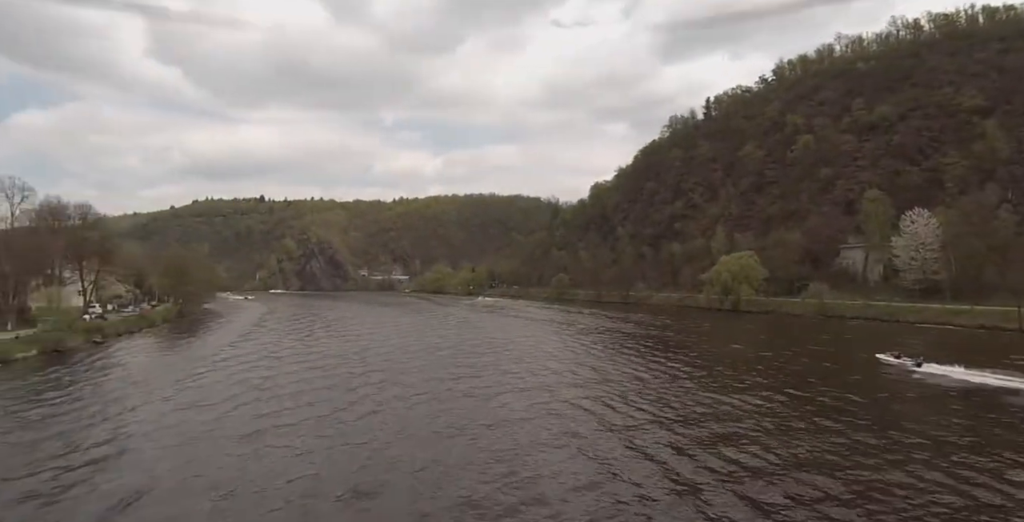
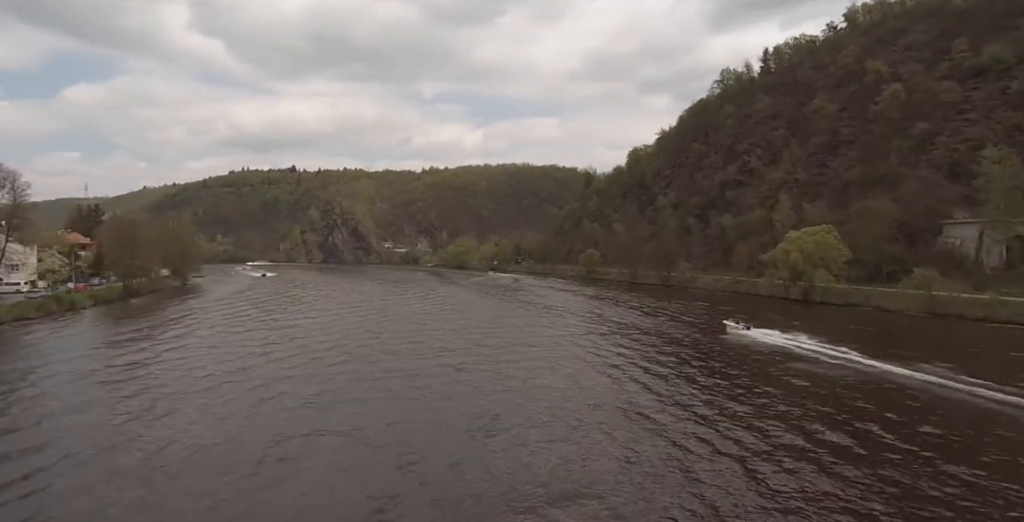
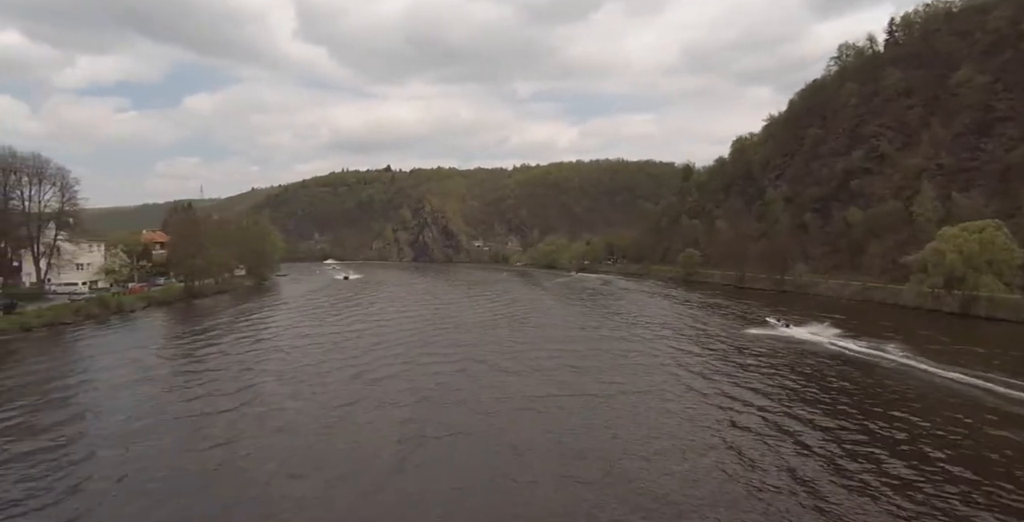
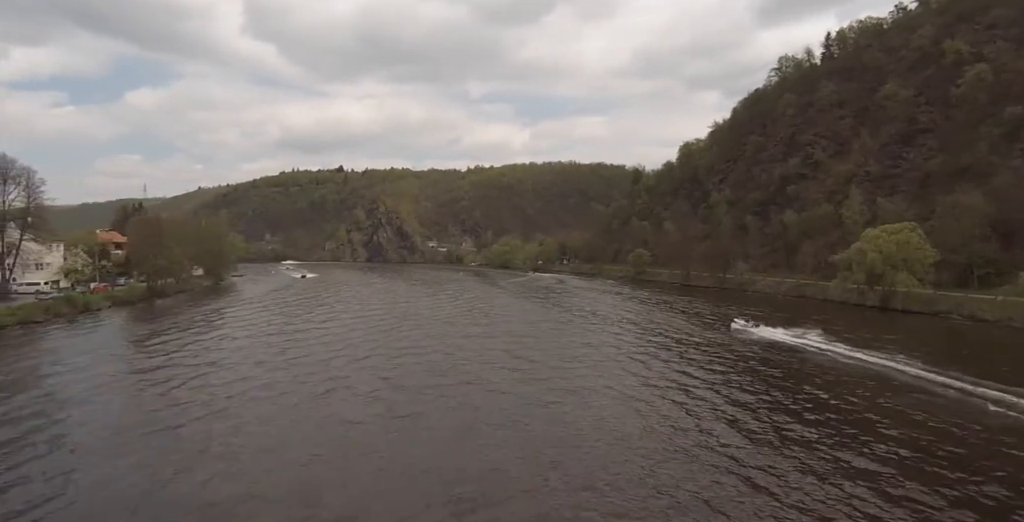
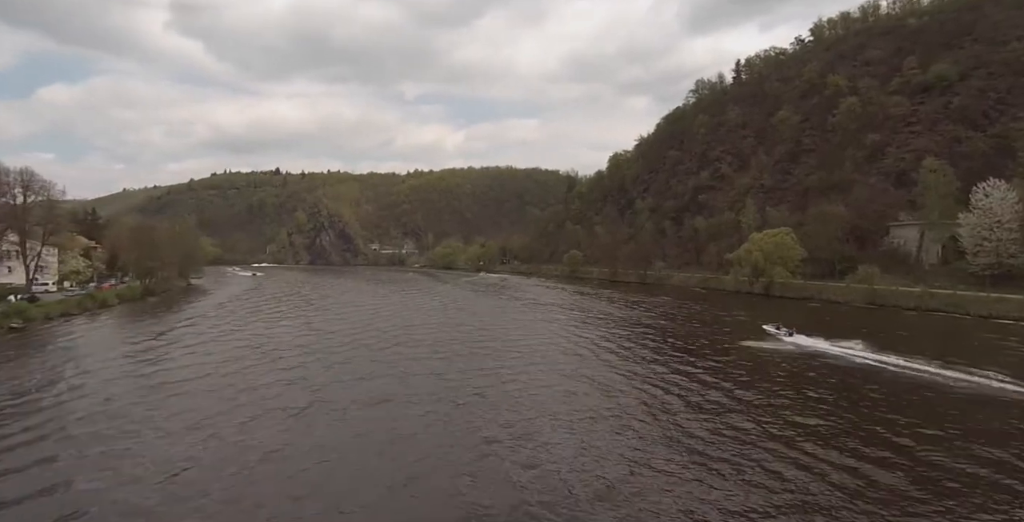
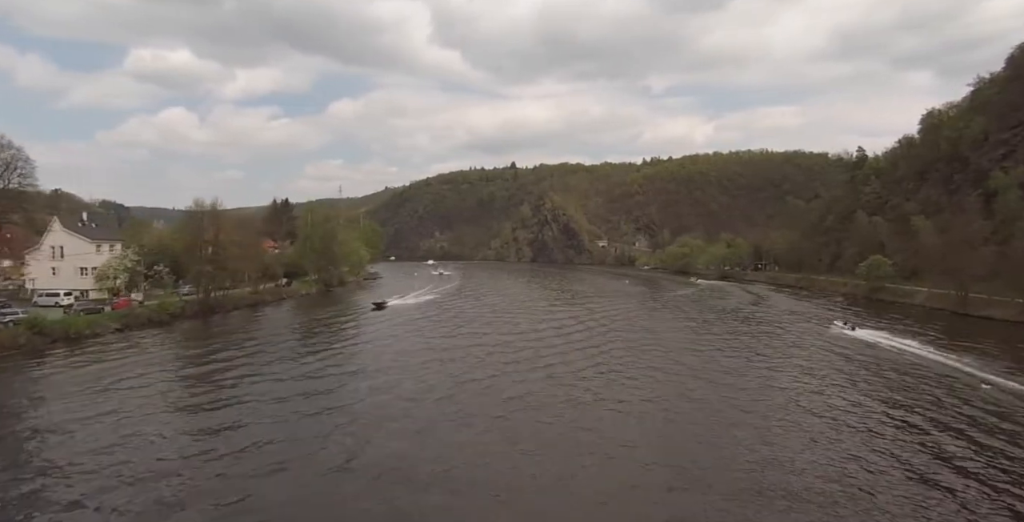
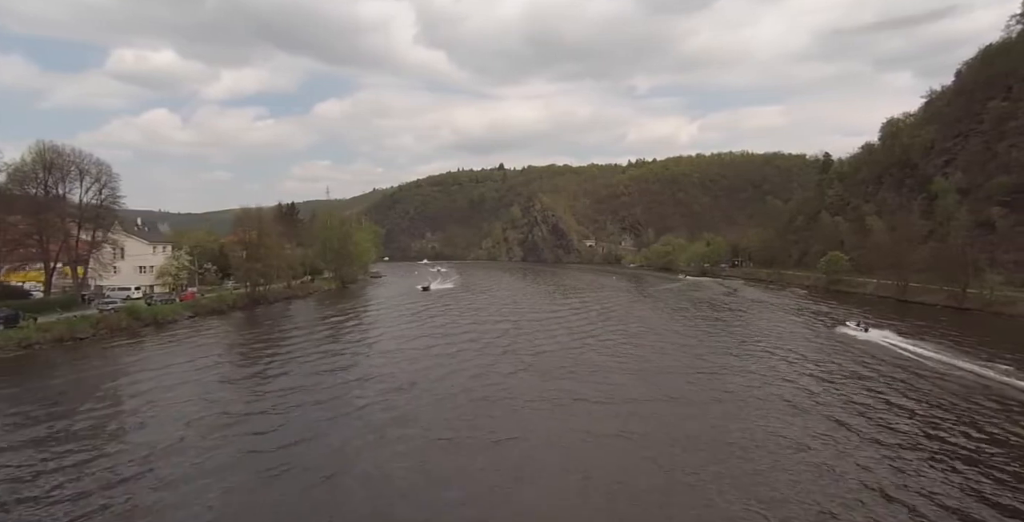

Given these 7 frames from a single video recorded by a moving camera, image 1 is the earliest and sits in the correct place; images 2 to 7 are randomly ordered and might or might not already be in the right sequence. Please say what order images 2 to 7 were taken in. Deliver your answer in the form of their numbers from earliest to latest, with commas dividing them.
5, 2, 4, 3, 7, 6
